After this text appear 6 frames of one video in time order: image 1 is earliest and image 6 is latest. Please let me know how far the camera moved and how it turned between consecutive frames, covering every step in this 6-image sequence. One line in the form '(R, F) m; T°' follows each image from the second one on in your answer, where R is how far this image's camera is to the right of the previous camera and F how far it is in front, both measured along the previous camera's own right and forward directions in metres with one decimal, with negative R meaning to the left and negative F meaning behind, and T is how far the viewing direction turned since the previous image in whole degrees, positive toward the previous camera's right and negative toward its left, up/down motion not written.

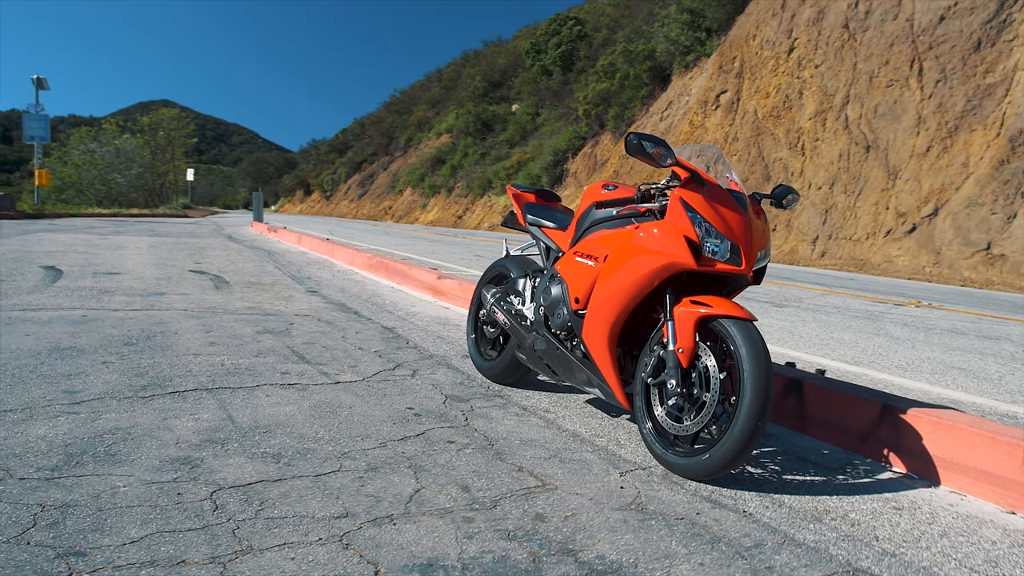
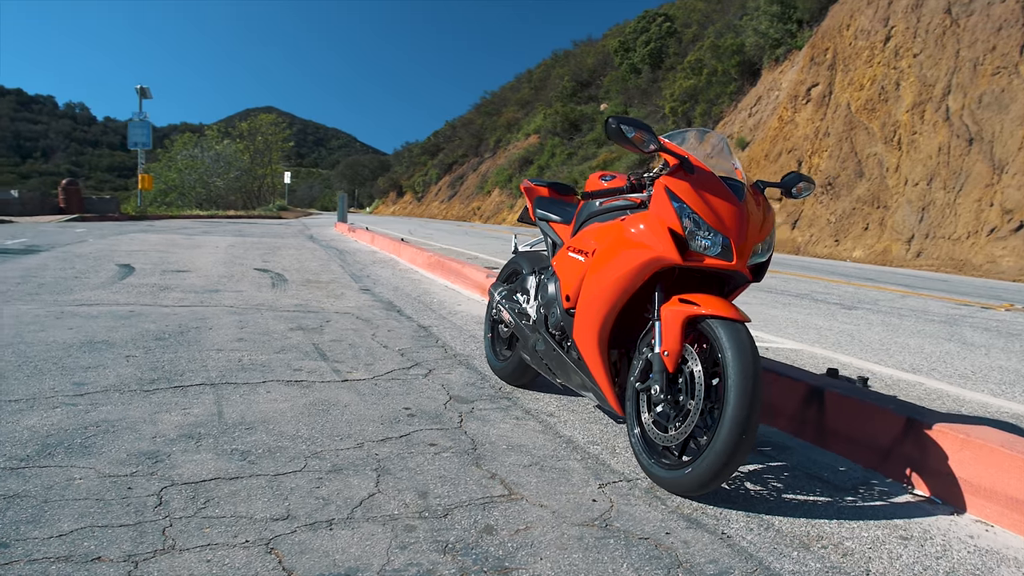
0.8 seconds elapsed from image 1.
(+0.5, +0.2) m; -7°
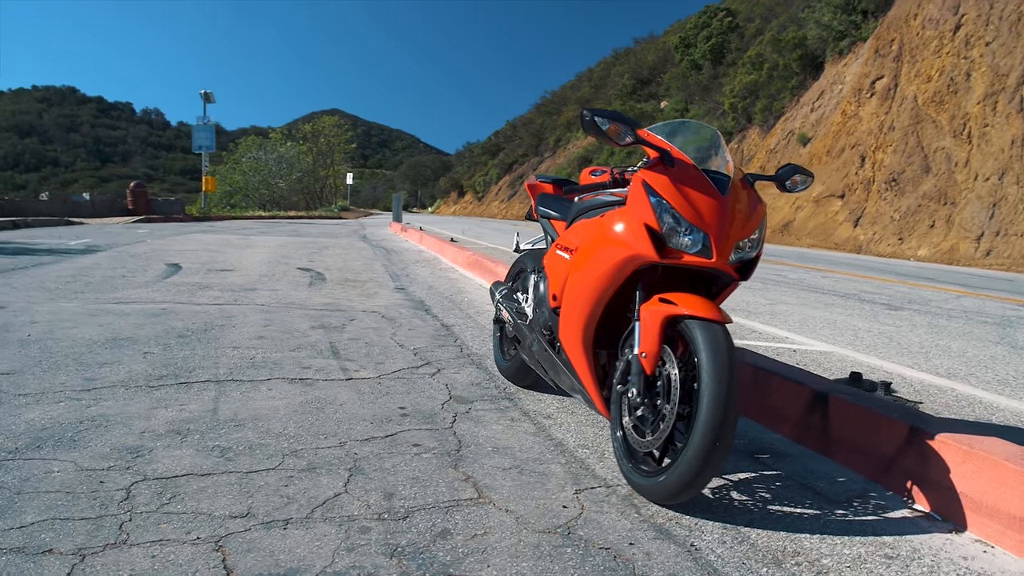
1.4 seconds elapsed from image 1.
(+0.4, +0.1) m; -5°
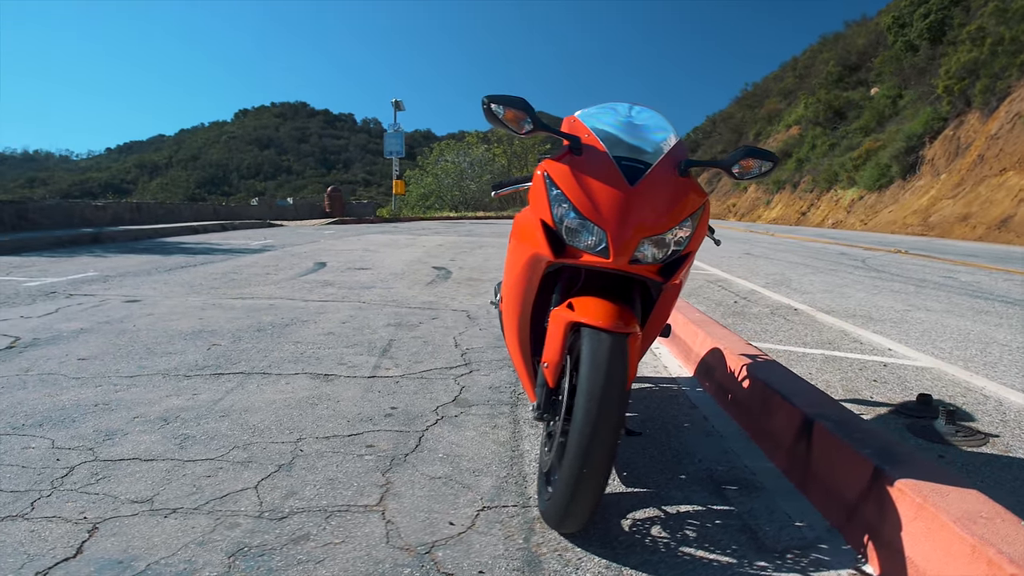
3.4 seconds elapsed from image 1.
(+1.1, +0.3) m; -16°
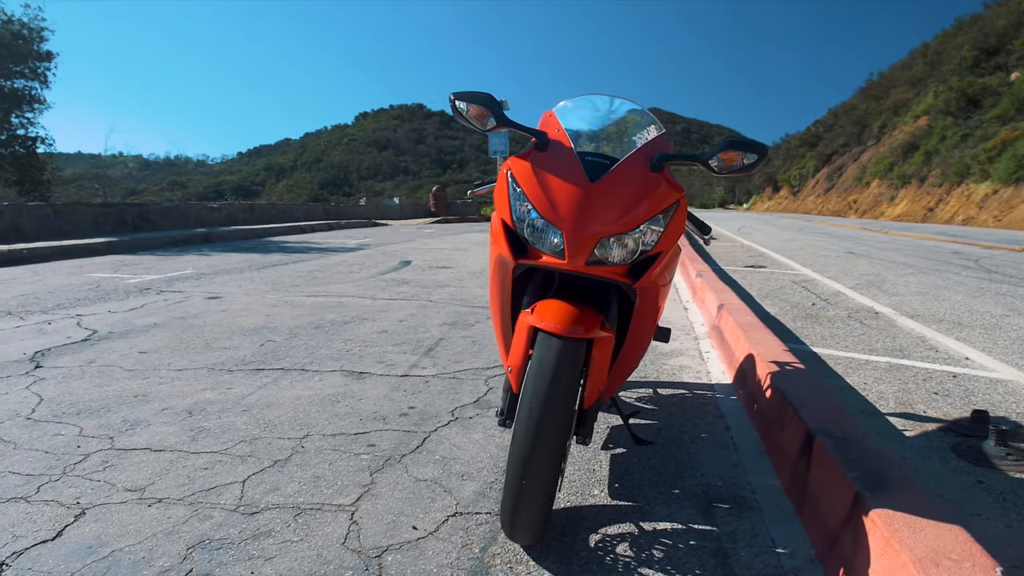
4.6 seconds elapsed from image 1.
(+0.5, +0.1) m; -9°
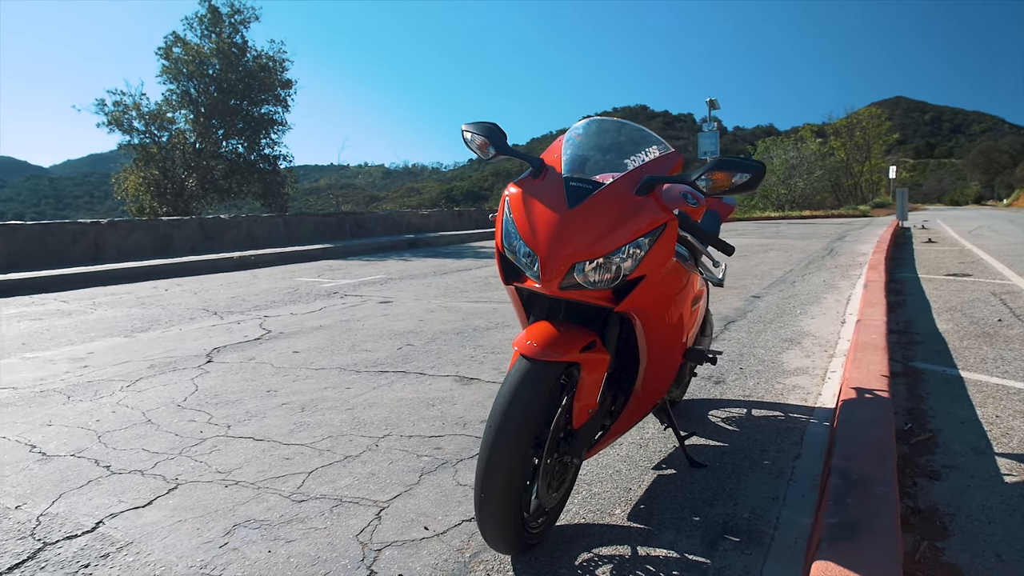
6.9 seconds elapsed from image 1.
(+0.8, 0.0) m; -17°
